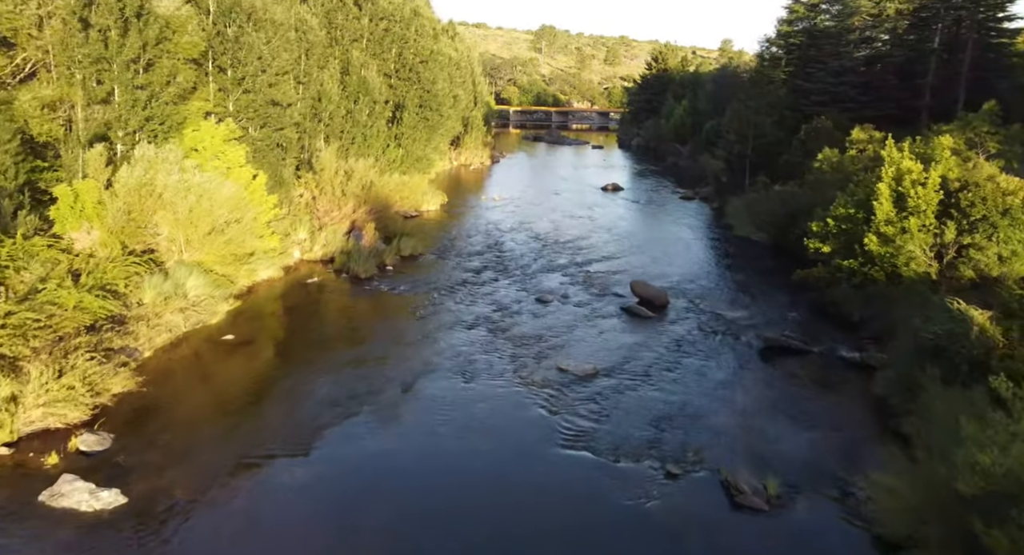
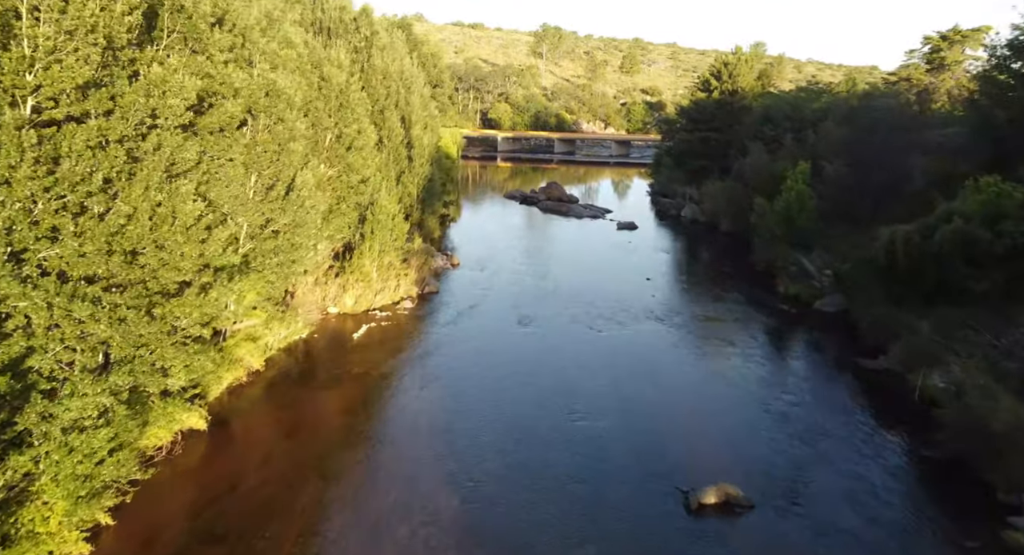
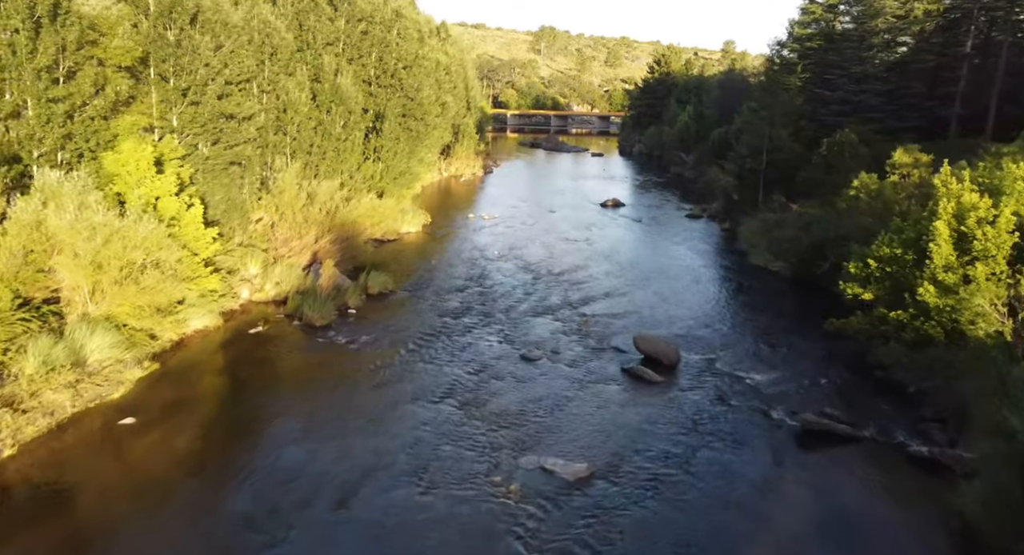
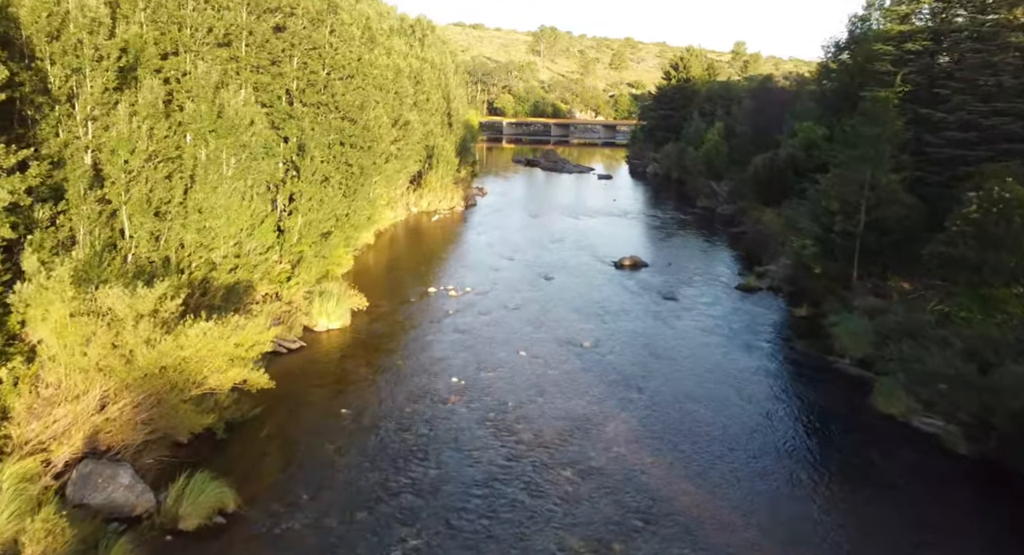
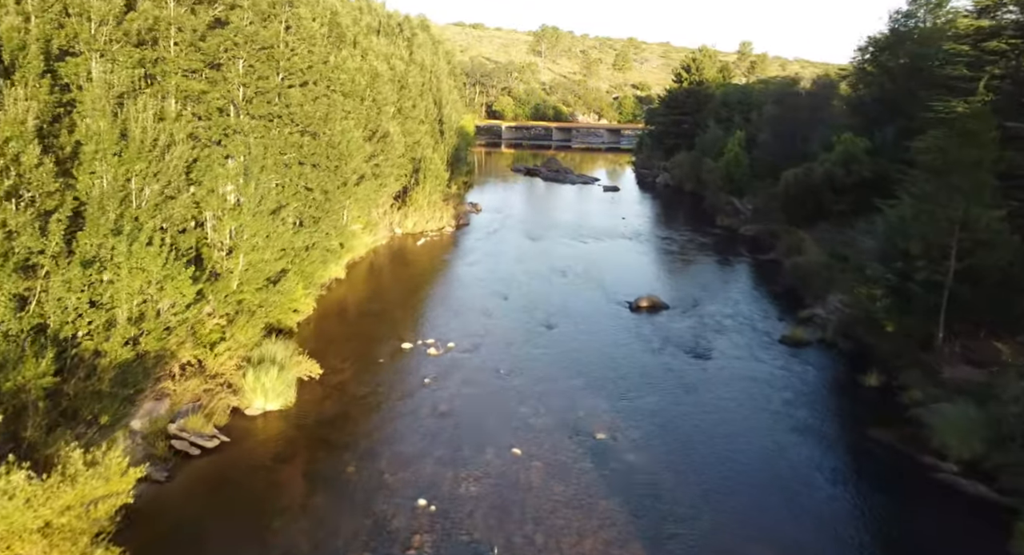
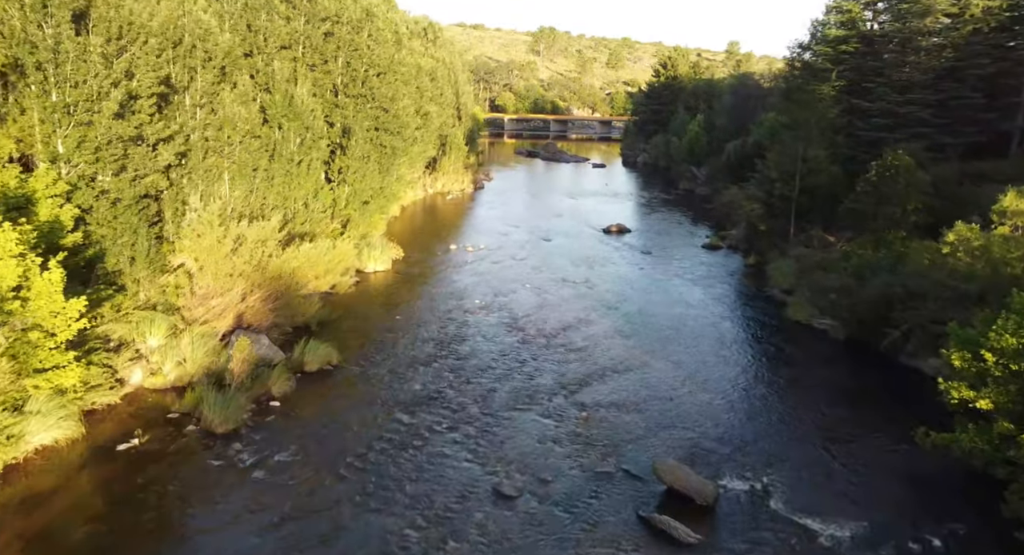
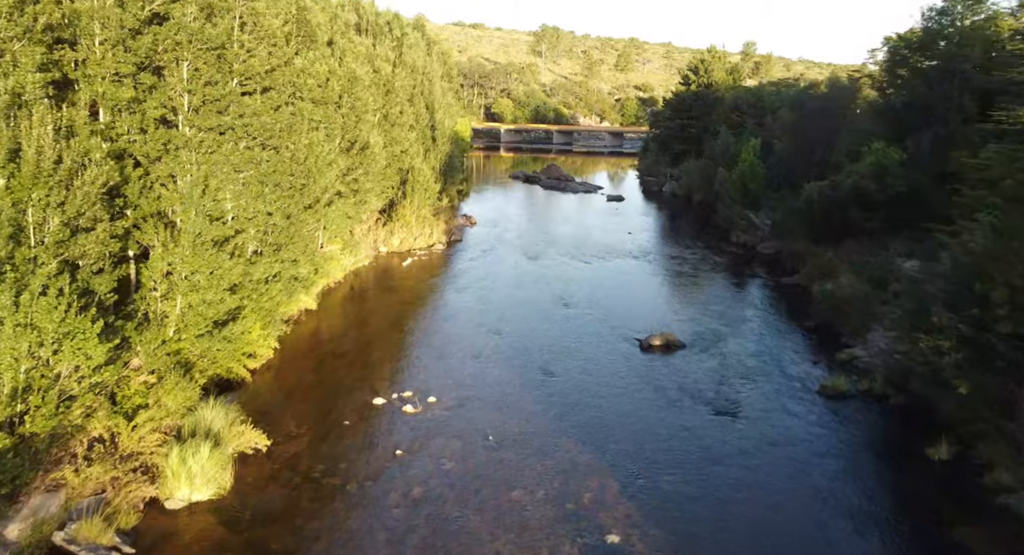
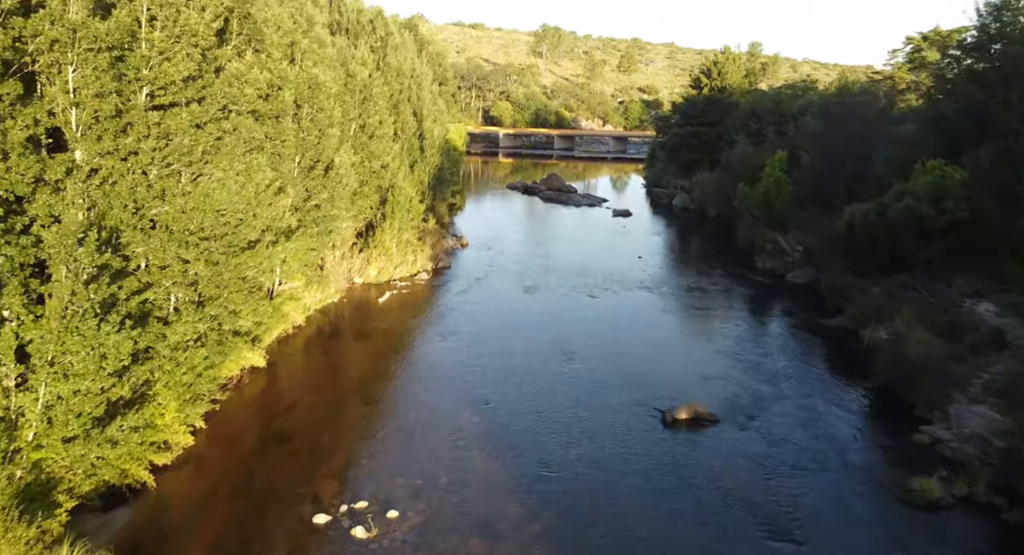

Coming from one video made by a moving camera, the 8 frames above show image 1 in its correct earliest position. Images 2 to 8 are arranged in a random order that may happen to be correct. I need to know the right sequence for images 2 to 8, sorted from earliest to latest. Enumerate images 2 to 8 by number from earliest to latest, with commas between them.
3, 6, 4, 5, 7, 8, 2
